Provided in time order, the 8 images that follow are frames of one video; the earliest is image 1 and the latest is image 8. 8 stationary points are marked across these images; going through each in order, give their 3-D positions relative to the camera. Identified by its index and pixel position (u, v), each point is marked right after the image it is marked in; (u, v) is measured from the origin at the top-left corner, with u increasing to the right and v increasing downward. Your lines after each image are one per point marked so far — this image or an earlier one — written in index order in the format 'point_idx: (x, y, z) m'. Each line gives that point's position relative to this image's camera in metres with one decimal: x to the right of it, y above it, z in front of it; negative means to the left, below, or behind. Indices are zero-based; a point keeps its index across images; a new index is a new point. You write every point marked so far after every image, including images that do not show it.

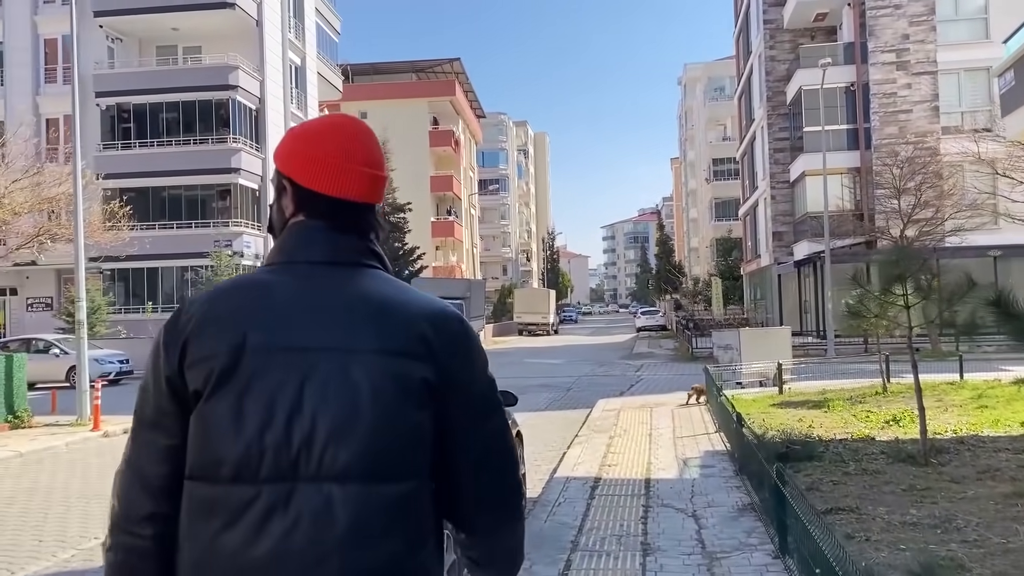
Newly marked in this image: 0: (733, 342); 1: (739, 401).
0: (+4.7, -1.1, +18.6) m
1: (+3.9, -1.9, +15.0) m
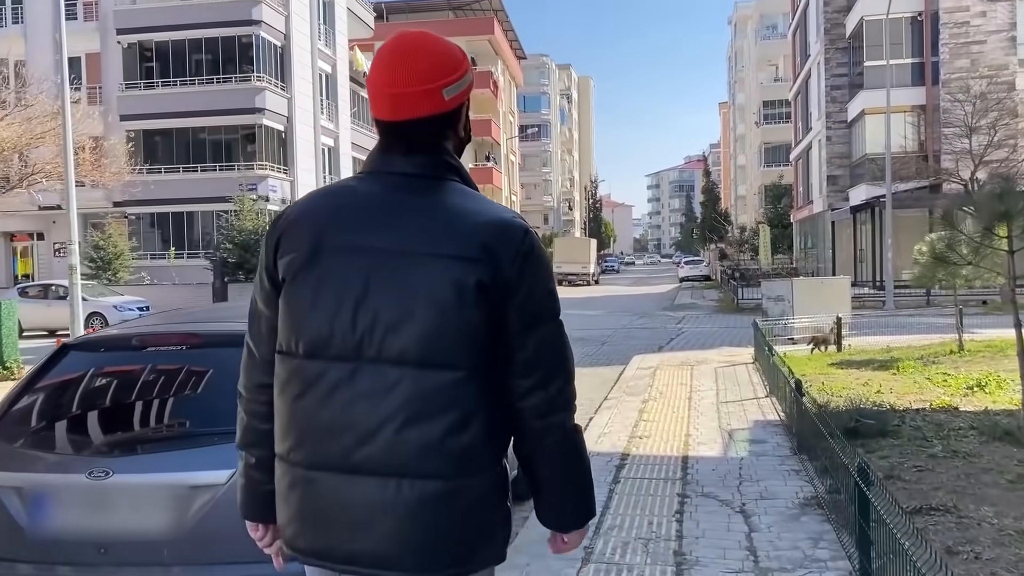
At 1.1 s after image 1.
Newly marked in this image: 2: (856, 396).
0: (+5.2, -0.1, +16.8) m
1: (+4.3, -1.1, +13.2) m
2: (+3.9, -1.2, +10.1) m
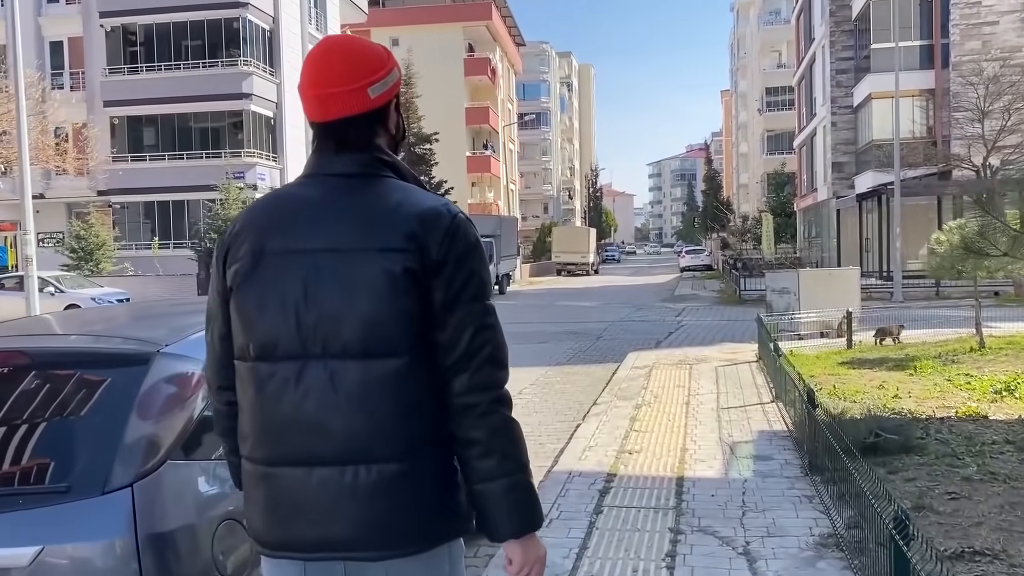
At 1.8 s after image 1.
0: (+5.0, +0.1, +15.8) m
1: (+4.1, -1.0, +12.2) m
2: (+3.7, -1.2, +9.1) m
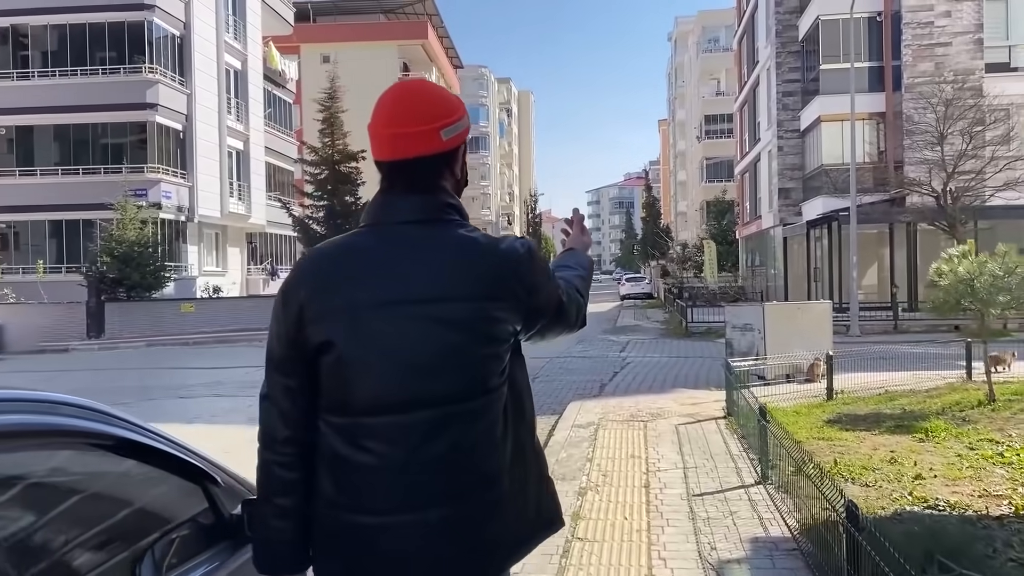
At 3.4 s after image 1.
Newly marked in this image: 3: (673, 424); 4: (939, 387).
0: (+3.8, -0.5, +13.6) m
1: (+3.1, -1.4, +10.0) m
2: (+2.9, -1.5, +6.8) m
3: (+1.8, -1.6, +10.0) m
4: (+5.8, -1.3, +11.8) m
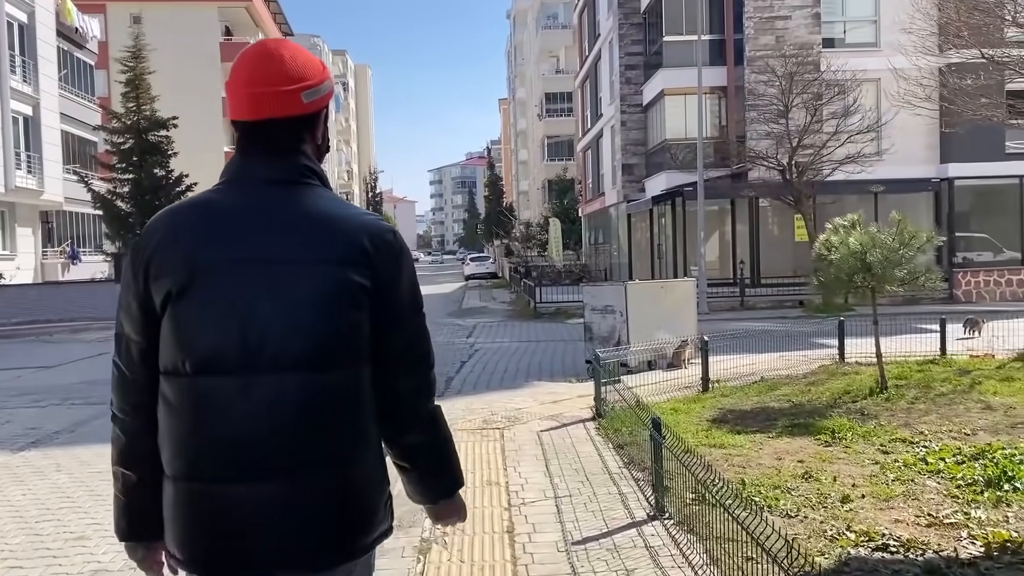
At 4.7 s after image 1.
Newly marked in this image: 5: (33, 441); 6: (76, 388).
0: (+1.4, -0.2, +12.2) m
1: (+1.4, -1.2, +8.5) m
2: (+1.9, -1.4, +5.4) m
3: (+0.2, -1.4, +8.3) m
4: (+3.7, -1.0, +10.8) m
5: (-5.4, -1.7, +9.9) m
6: (-6.9, -1.6, +13.9) m
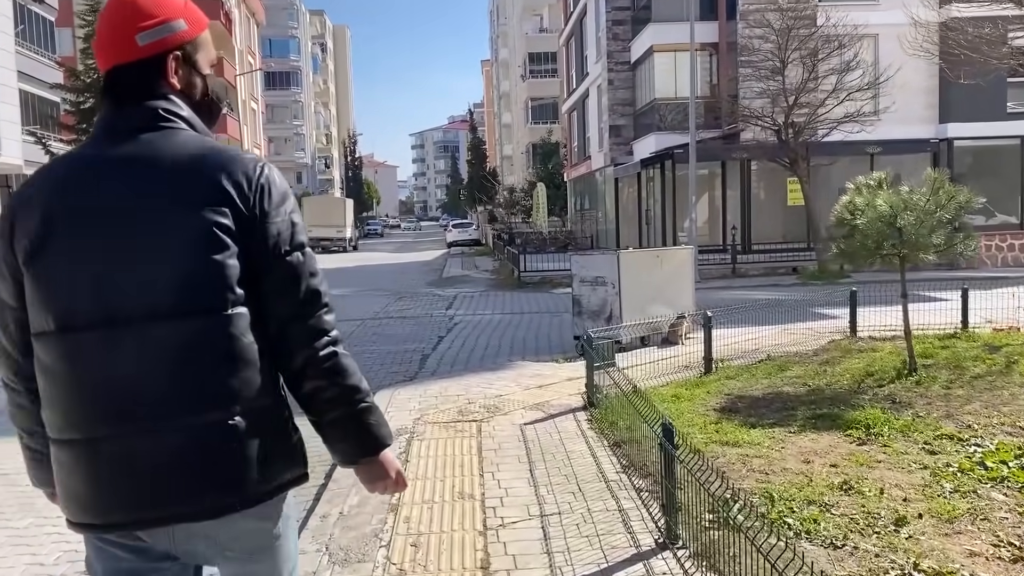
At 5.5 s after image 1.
0: (+1.2, +0.2, +11.0) m
1: (+1.3, -1.0, +7.4) m
2: (+1.7, -1.2, +4.3) m
3: (0.0, -1.1, +7.2) m
4: (+3.5, -0.7, +9.7) m
5: (-5.6, -1.5, +8.7) m
6: (-7.2, -1.2, +12.6) m
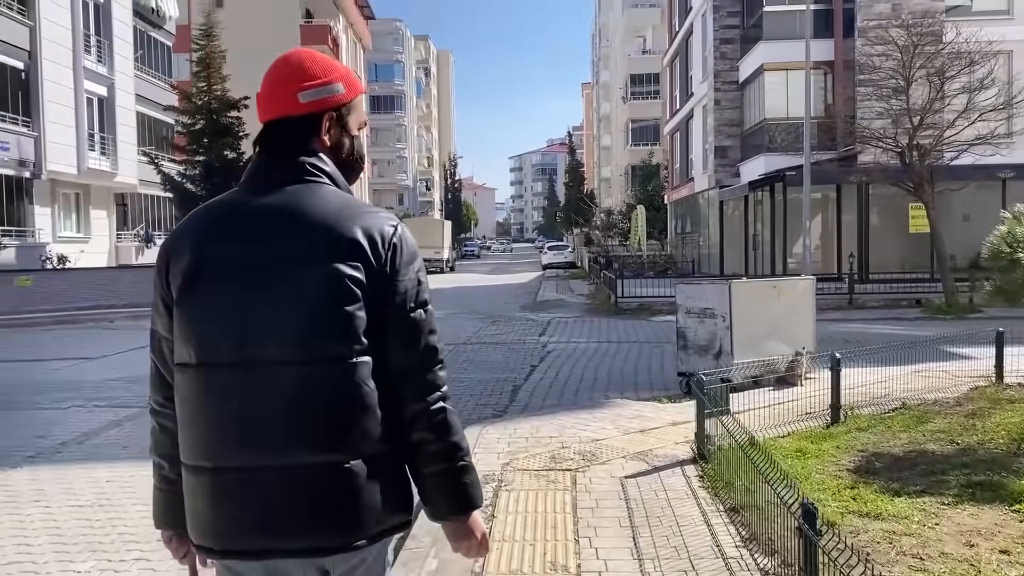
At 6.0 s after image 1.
0: (+2.4, -0.2, +10.1) m
1: (+2.0, -1.3, +6.5) m
2: (+2.1, -1.5, +3.3) m
3: (+0.8, -1.4, +6.4) m
4: (+4.5, -1.1, +8.5) m
5: (-4.7, -1.6, +8.6) m
6: (-5.8, -1.4, +12.6) m
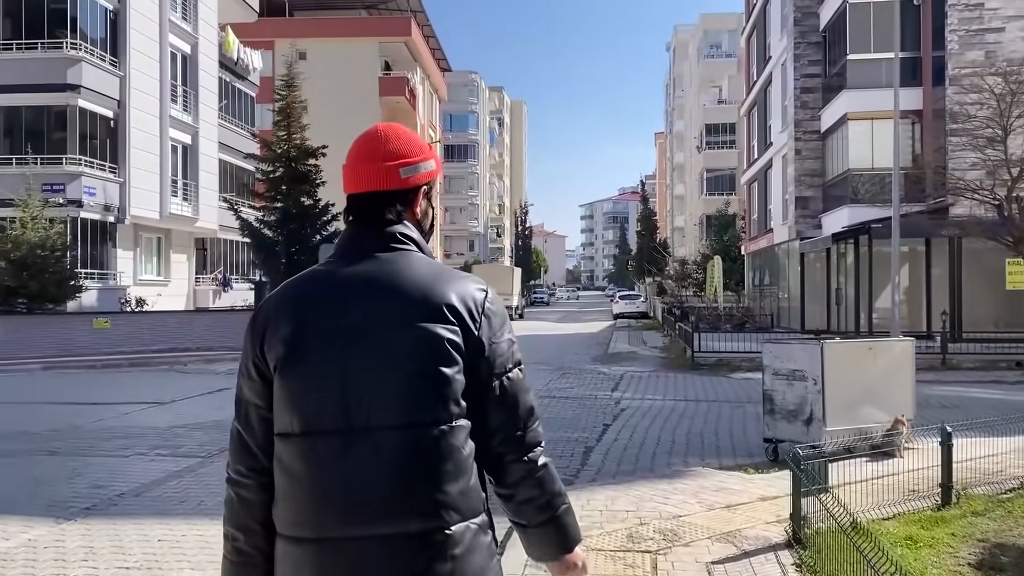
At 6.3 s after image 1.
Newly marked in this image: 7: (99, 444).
0: (+3.2, -0.8, +9.4) m
1: (+2.5, -1.7, +5.8) m
2: (+2.4, -1.7, +2.6) m
3: (+1.2, -1.8, +5.7) m
4: (+5.2, -1.7, +7.6) m
5: (-4.0, -2.1, +8.3) m
6: (-4.8, -2.1, +12.4) m
7: (-5.4, -2.1, +11.6) m
